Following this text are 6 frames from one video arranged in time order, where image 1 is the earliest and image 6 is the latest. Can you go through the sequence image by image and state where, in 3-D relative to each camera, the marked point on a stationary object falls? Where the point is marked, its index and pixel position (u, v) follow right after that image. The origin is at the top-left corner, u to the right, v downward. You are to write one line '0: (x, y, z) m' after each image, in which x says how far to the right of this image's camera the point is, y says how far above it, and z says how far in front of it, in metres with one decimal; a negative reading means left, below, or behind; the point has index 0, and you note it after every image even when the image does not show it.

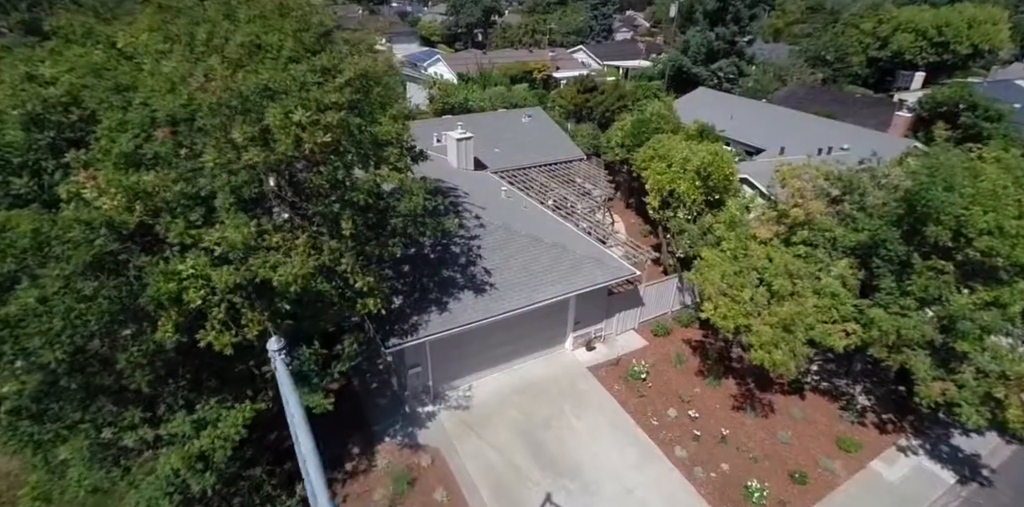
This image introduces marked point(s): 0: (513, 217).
0: (0.0, +1.2, +17.2) m
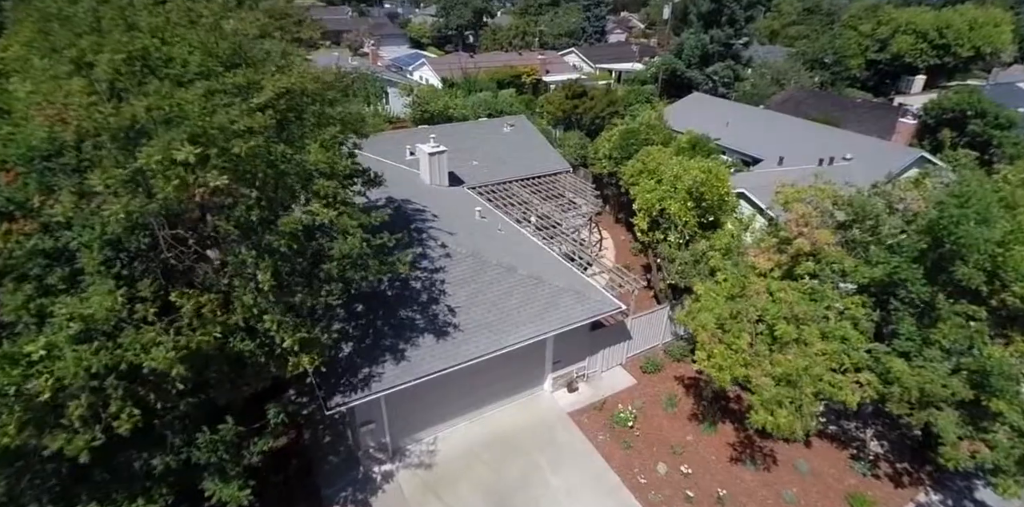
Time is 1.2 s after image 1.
0: (-0.8, +0.3, +15.5) m
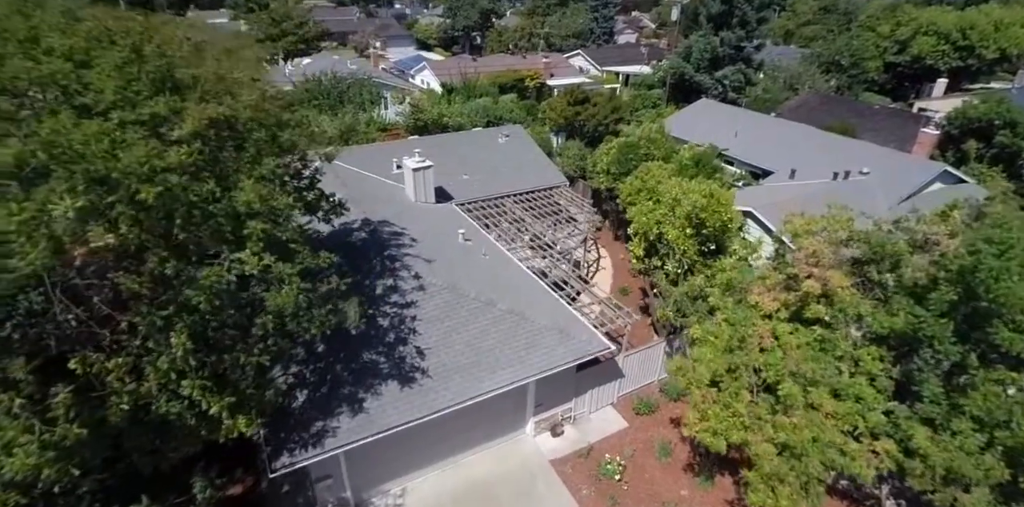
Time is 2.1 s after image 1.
0: (-1.3, -0.5, +14.3) m
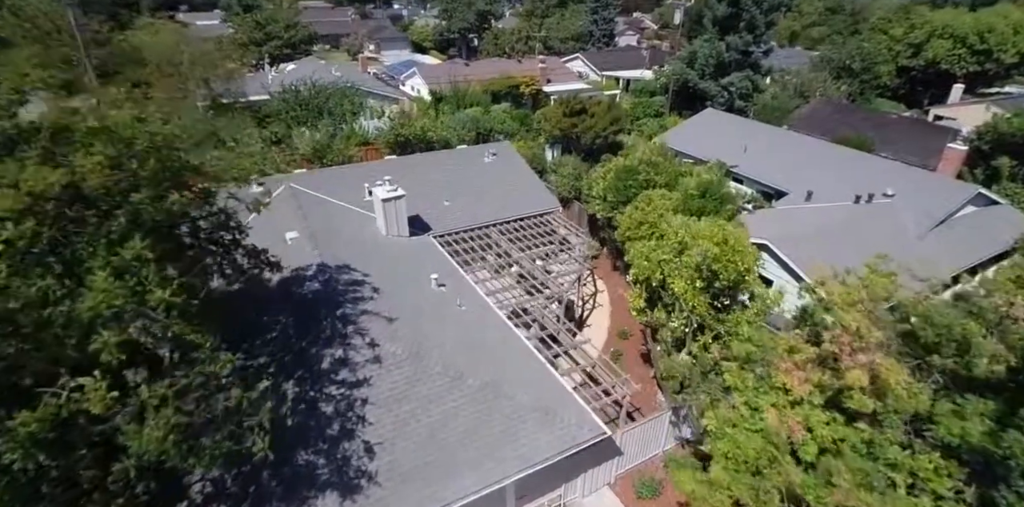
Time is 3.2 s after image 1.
0: (-1.8, -1.8, +12.1) m
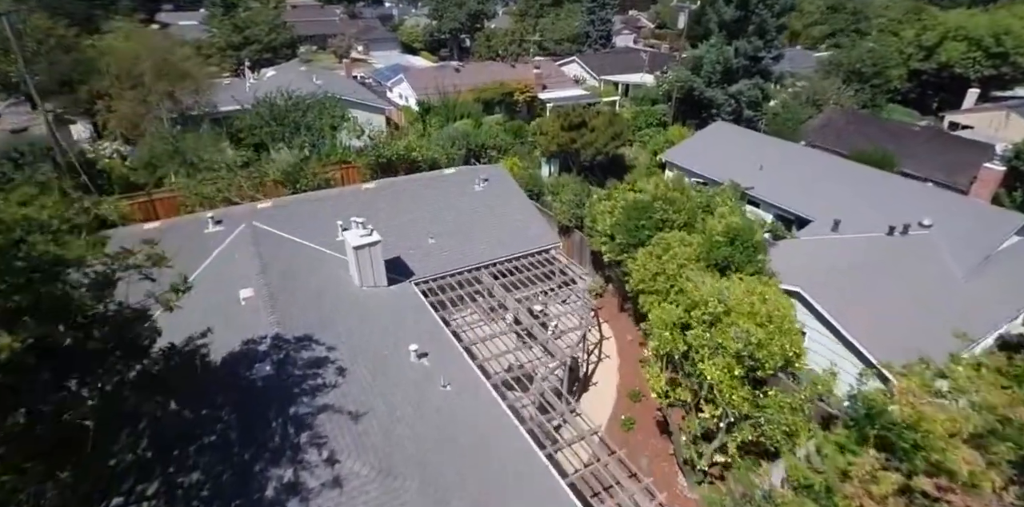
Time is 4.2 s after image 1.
0: (-1.9, -3.3, +9.8) m
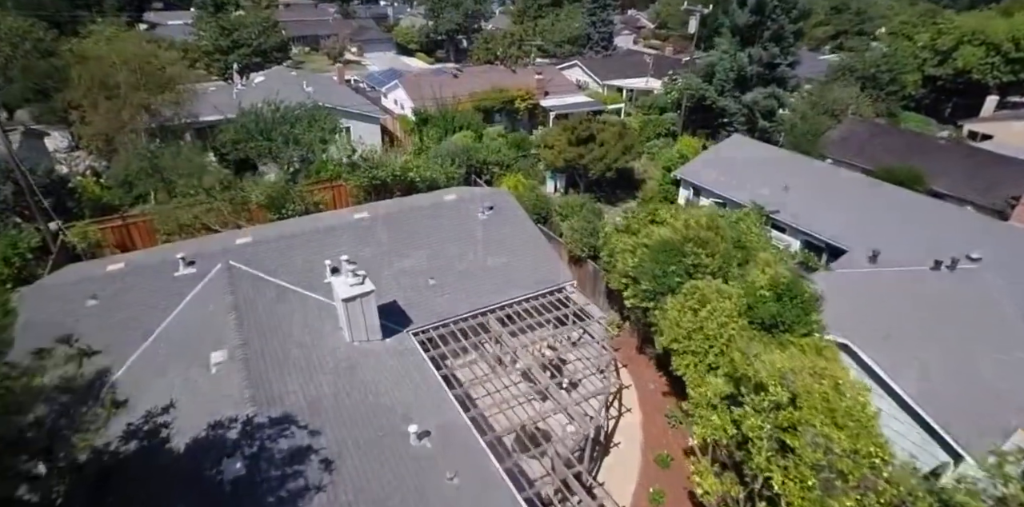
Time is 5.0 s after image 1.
0: (-1.5, -4.5, +8.1) m
